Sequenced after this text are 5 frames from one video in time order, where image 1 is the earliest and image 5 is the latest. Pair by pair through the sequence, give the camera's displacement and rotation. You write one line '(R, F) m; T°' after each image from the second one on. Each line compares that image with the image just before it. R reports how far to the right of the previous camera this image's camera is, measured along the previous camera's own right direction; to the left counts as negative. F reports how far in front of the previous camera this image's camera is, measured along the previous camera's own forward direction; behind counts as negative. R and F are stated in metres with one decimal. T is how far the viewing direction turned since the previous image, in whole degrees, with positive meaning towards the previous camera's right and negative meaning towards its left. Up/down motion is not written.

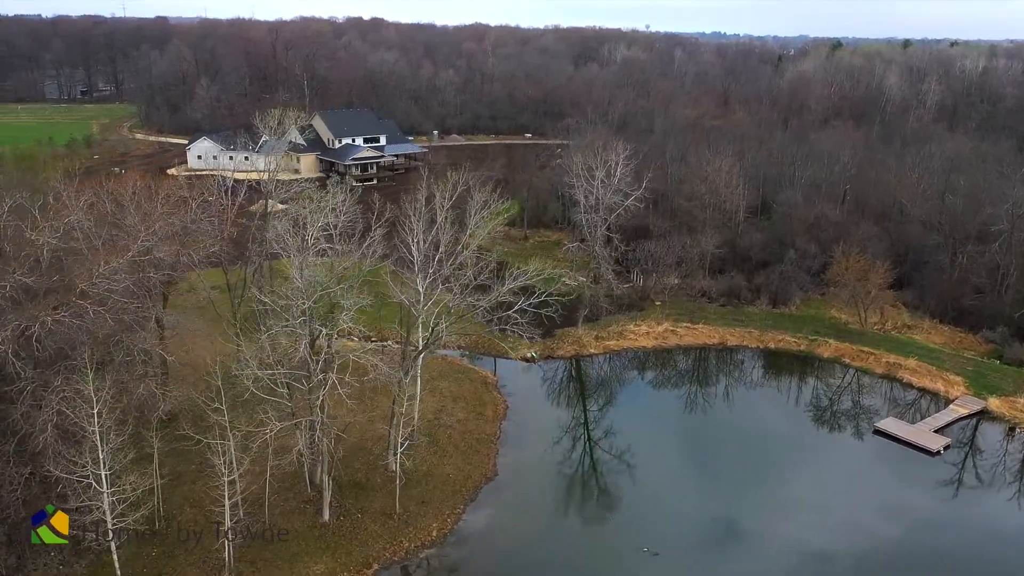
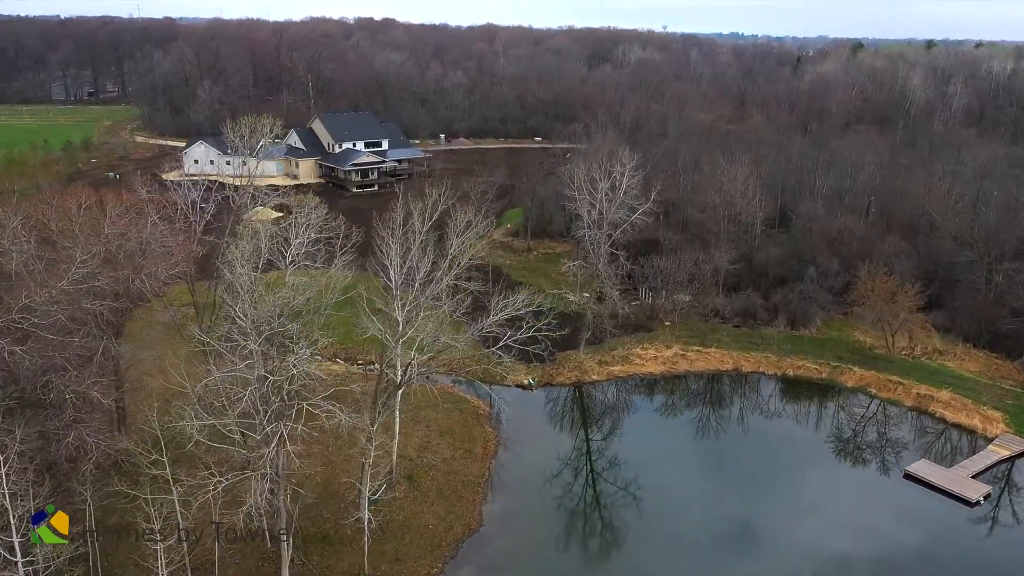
(+0.5, +1.9) m; -1°
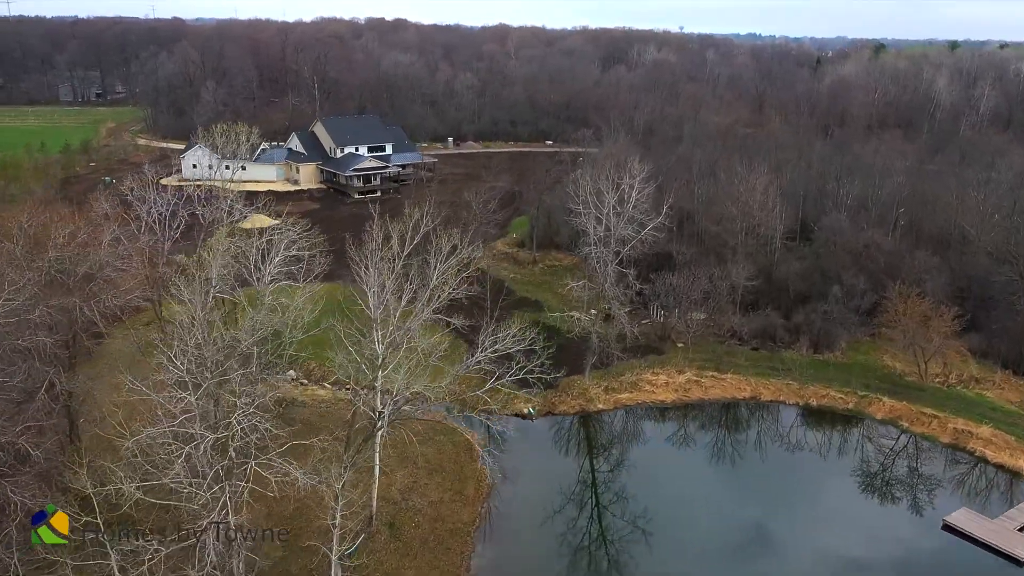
(+0.4, +1.7) m; -1°
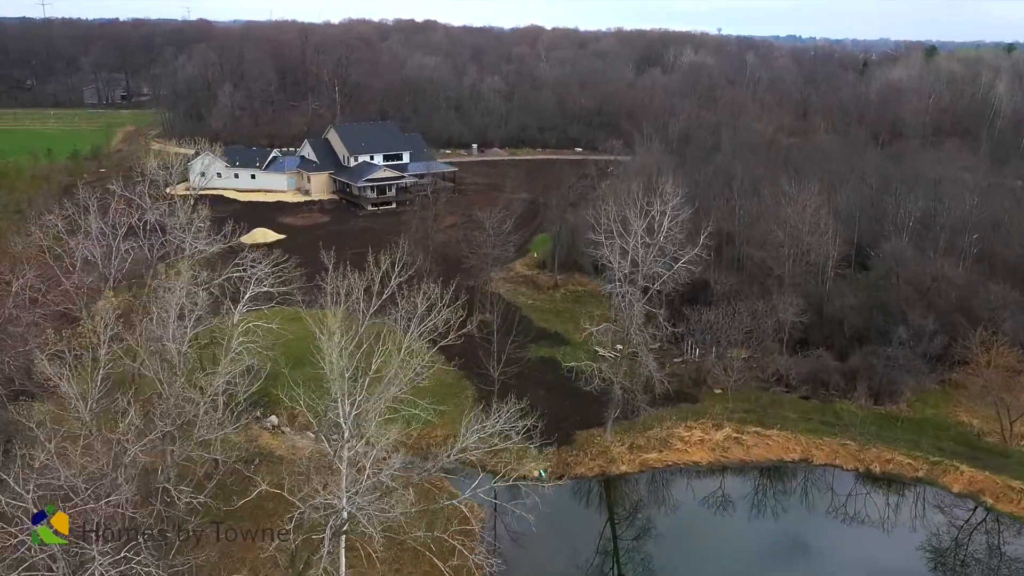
(+0.5, +2.9) m; -2°
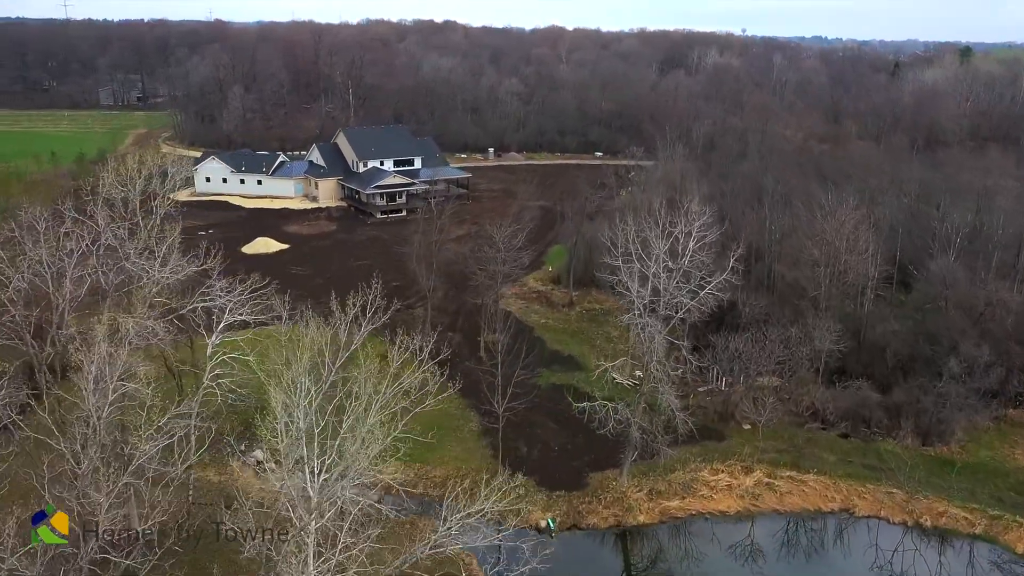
(+0.3, +1.9) m; -1°
